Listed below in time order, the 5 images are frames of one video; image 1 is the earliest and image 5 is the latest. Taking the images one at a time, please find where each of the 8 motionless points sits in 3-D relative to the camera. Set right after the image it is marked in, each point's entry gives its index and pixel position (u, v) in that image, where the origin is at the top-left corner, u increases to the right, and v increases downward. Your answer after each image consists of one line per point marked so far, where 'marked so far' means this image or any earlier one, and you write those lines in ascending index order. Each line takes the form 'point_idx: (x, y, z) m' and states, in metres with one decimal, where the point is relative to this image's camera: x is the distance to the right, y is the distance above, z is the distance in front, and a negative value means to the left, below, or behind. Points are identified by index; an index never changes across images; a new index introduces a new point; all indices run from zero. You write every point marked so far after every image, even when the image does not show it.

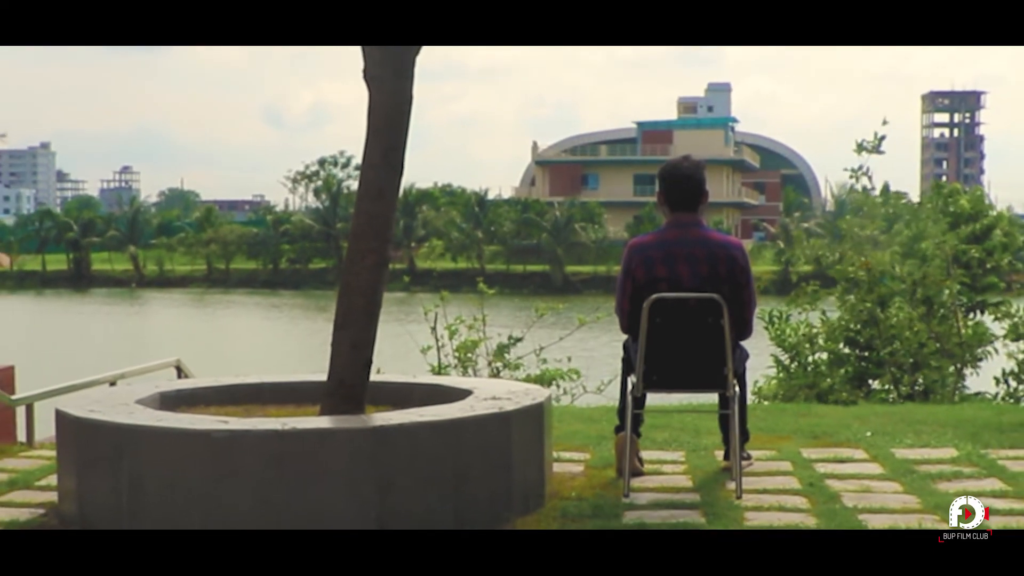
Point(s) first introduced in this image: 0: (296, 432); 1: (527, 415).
0: (-0.8, -0.5, +3.7) m
1: (+0.1, -0.5, +4.2) m
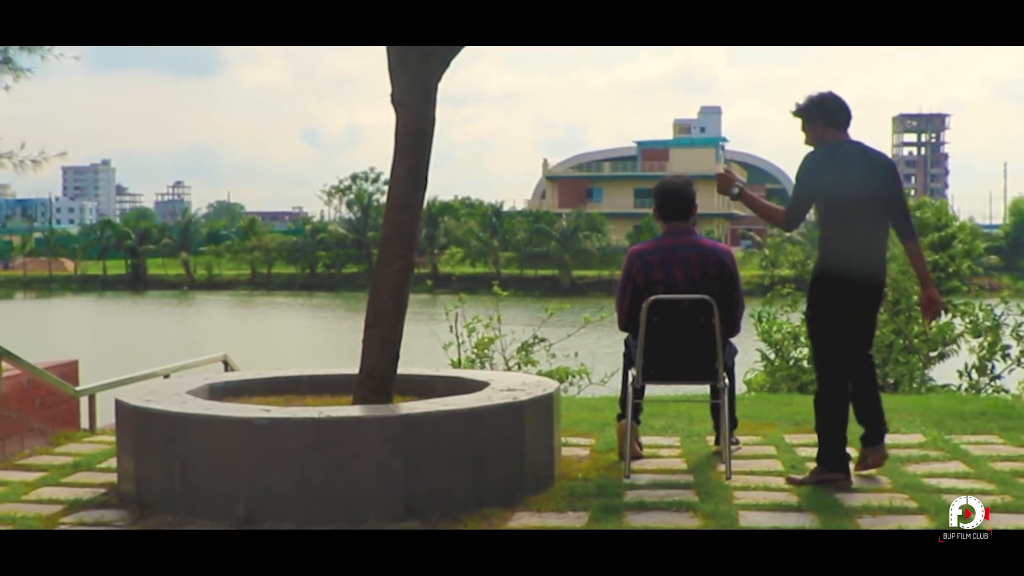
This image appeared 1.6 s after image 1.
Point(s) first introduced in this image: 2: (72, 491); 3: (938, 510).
0: (-0.7, -0.5, +4.1) m
1: (+0.1, -0.5, +4.6) m
2: (-2.0, -0.9, +4.6) m
3: (+1.7, -0.9, +4.0) m
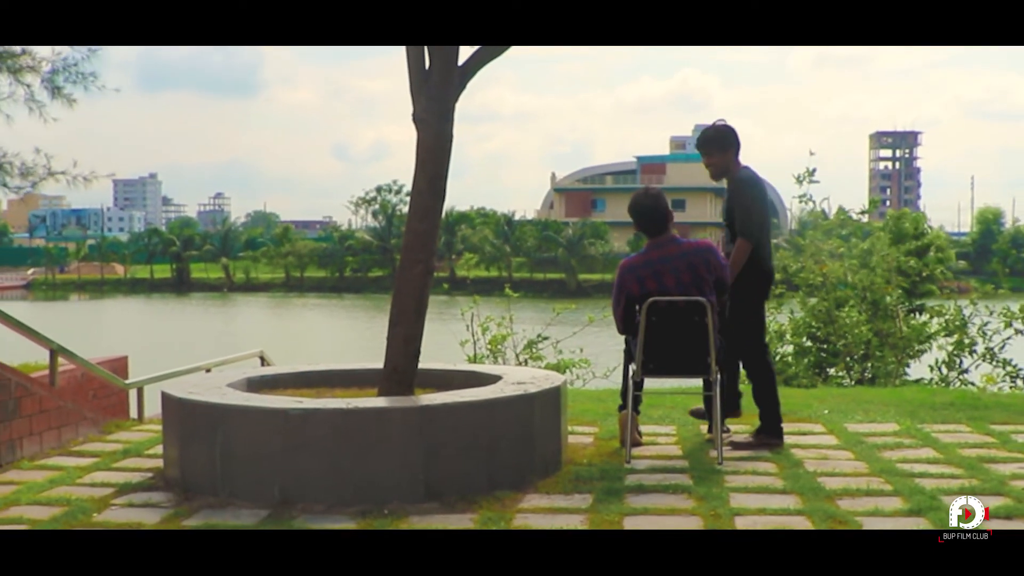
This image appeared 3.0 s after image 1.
0: (-0.7, -0.5, +4.6) m
1: (+0.2, -0.5, +5.0) m
2: (-1.9, -0.9, +5.0) m
3: (+1.7, -0.9, +4.4) m
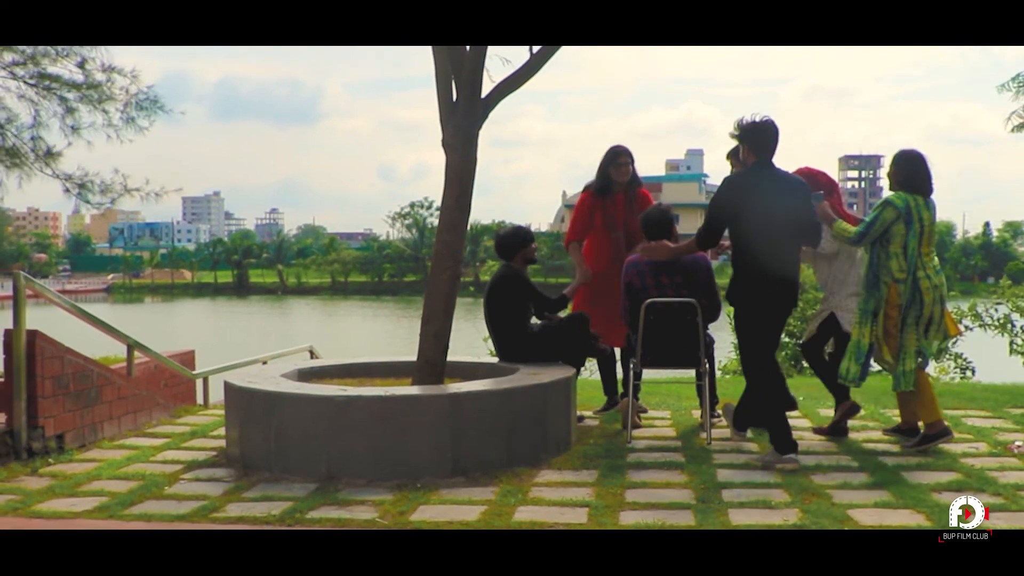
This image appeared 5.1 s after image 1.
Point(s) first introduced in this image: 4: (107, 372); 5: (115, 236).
0: (-0.6, -0.5, +5.3) m
1: (+0.3, -0.5, +5.8) m
2: (-1.8, -0.9, +5.8) m
3: (+1.8, -0.9, +5.1) m
4: (-2.4, -0.5, +6.2) m
5: (-3.2, +0.4, +8.1) m
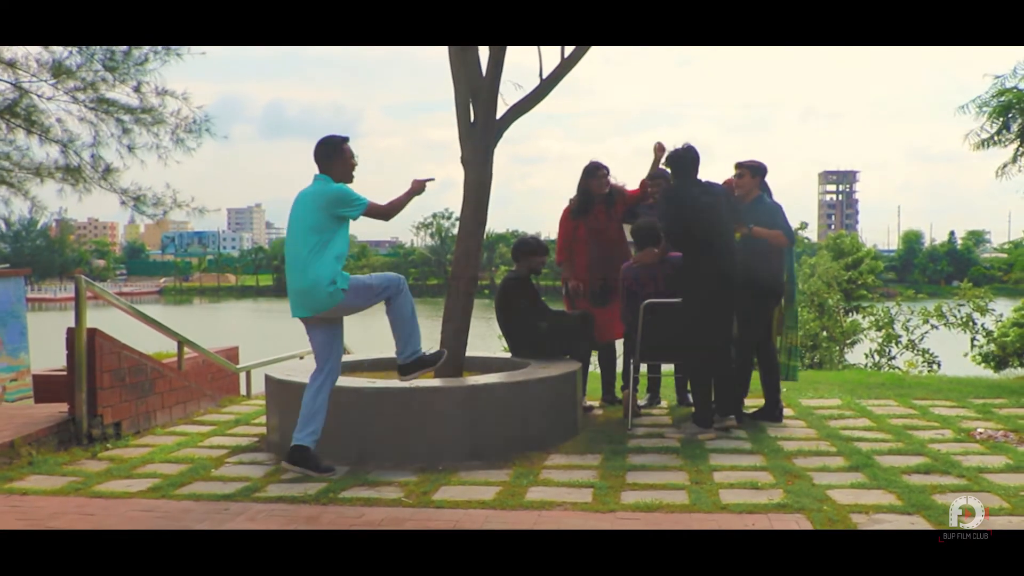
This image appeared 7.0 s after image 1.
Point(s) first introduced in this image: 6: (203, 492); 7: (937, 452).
0: (-0.5, -0.6, +5.9) m
1: (+0.3, -0.6, +6.4) m
2: (-1.7, -0.9, +6.4) m
3: (+1.9, -0.9, +5.7) m
4: (-2.3, -0.5, +6.8) m
5: (-3.1, +0.4, +8.8) m
6: (-1.6, -1.1, +5.5) m
7: (+2.3, -0.9, +5.6) m
